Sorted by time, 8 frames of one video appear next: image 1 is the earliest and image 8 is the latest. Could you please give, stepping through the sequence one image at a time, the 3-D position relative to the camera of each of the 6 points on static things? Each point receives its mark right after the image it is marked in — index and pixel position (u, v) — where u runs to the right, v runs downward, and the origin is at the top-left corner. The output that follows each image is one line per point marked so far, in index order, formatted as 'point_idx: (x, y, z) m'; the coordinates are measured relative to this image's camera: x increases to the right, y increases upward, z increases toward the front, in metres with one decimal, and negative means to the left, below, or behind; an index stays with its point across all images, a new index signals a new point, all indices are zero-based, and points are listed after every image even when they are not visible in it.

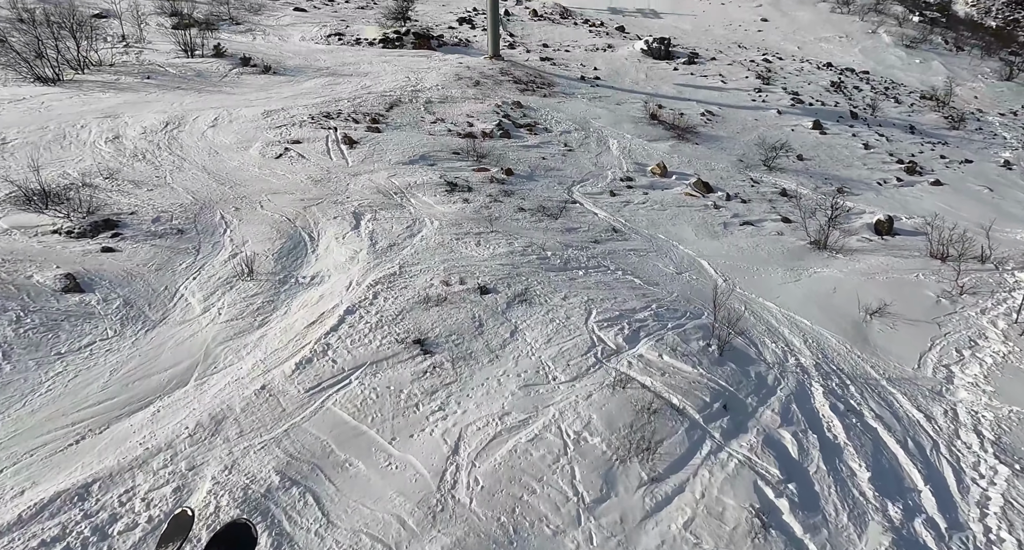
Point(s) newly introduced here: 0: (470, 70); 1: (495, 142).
0: (-1.3, +6.6, +19.5) m
1: (-0.4, +3.0, +13.8) m
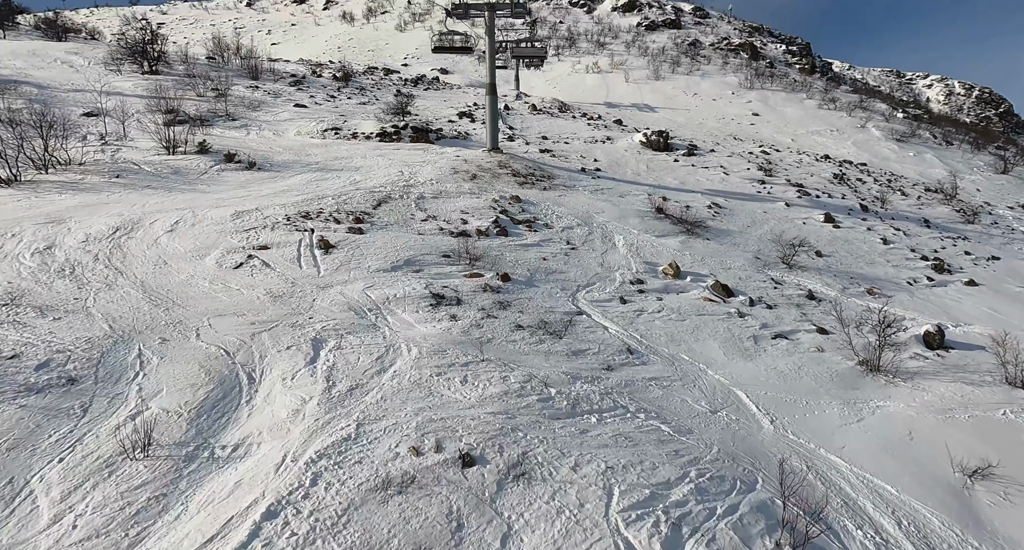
0: (-1.4, +3.4, +18.7) m
1: (-0.4, +0.7, +12.6) m
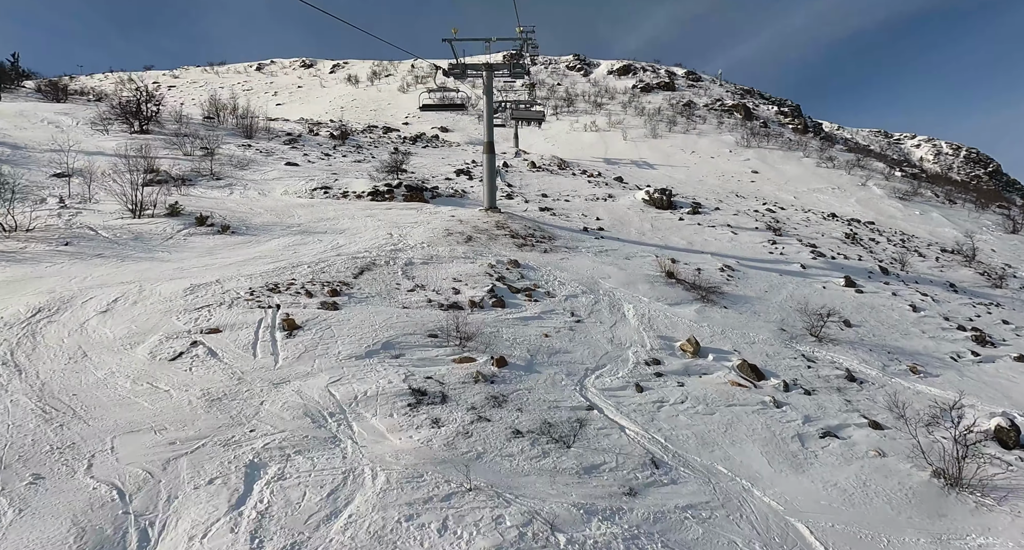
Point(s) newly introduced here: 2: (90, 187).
0: (-1.4, +1.4, +17.5) m
1: (-0.5, -0.7, +11.2) m
2: (-9.7, +2.0, +14.0) m
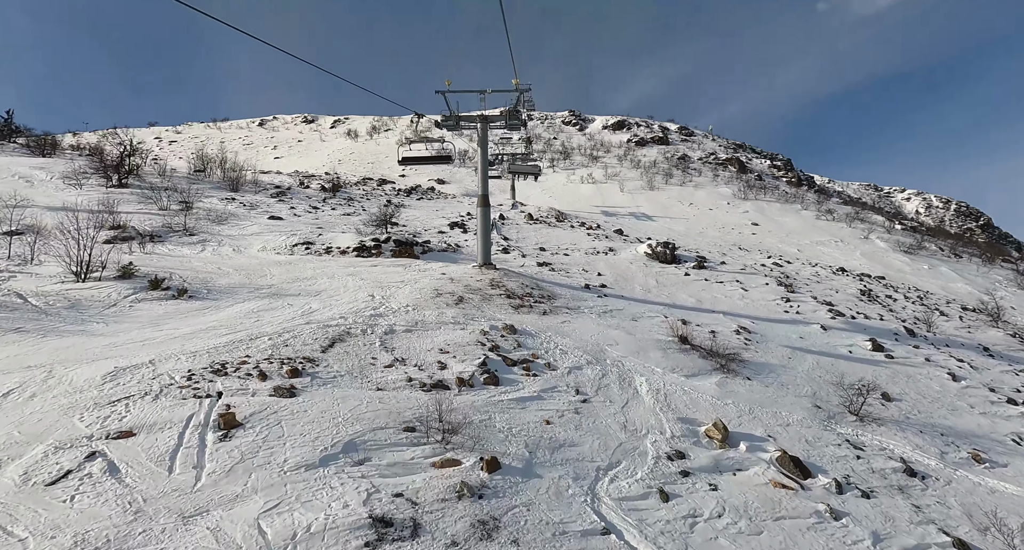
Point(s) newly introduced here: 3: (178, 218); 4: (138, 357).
0: (-1.5, -0.2, +16.0) m
1: (-0.6, -1.9, +9.5) m
2: (-9.8, +0.6, +12.5) m
3: (-10.5, +1.7, +19.5) m
4: (-4.9, -1.1, +8.1) m
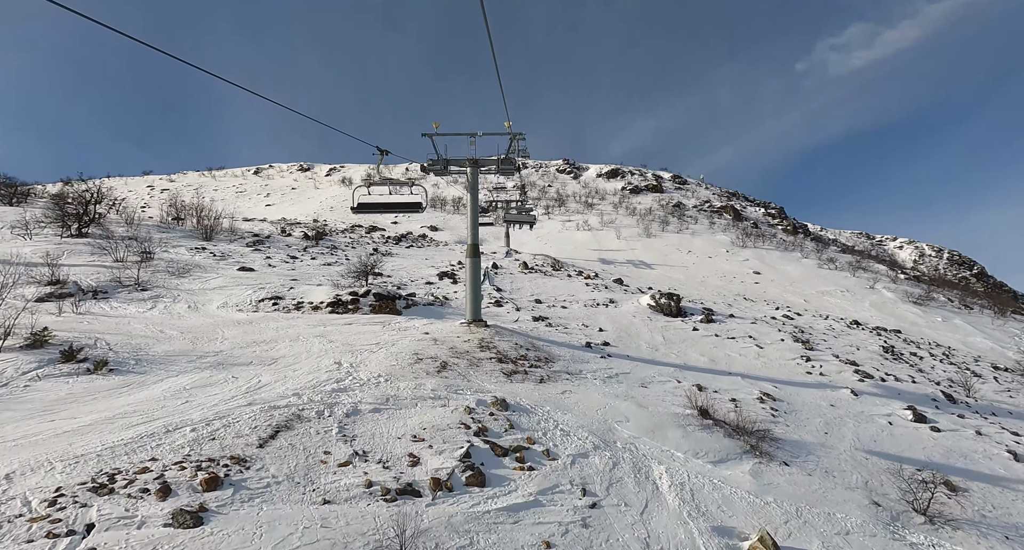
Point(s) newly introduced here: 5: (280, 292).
0: (-1.7, -1.6, +14.0) m
1: (-0.7, -2.8, +7.4) m
2: (-9.9, -0.5, +10.5) m
3: (-10.7, 0.0, +17.5) m
4: (-5.1, -1.9, +6.0) m
5: (-6.8, -0.5, +17.8) m
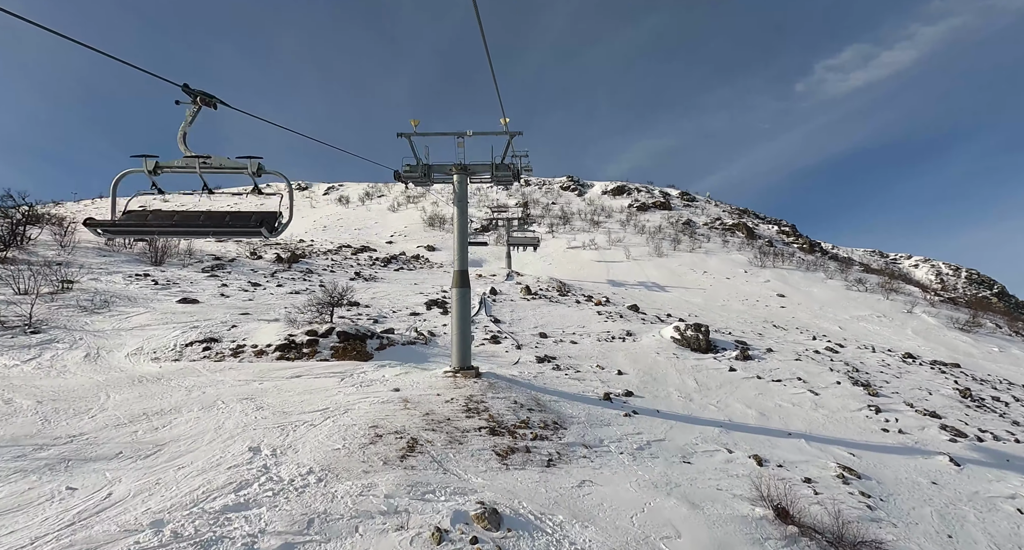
0: (-1.7, -2.3, +10.3) m
1: (-0.8, -3.2, +3.7) m
2: (-10.0, -1.1, +6.9) m
3: (-10.8, -0.8, +13.9) m
4: (-5.2, -2.3, +2.3) m
5: (-6.8, -1.4, +14.2) m
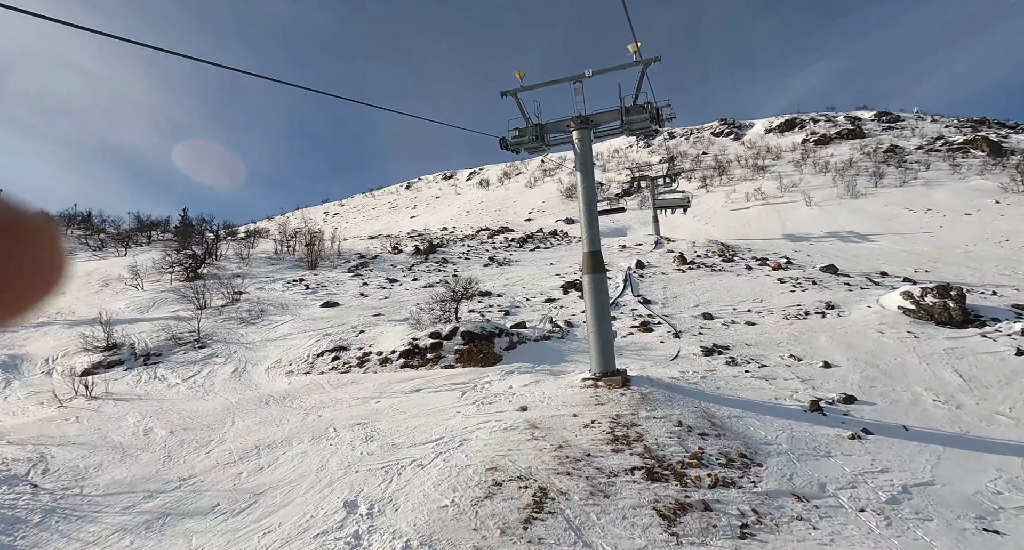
0: (+0.4, -2.2, +8.0) m
1: (-0.3, -3.4, +1.4) m
2: (-8.6, -1.9, +6.8) m
3: (-7.5, -1.3, +13.8) m
4: (-5.0, -3.0, +1.2) m
5: (-3.5, -1.4, +13.0) m
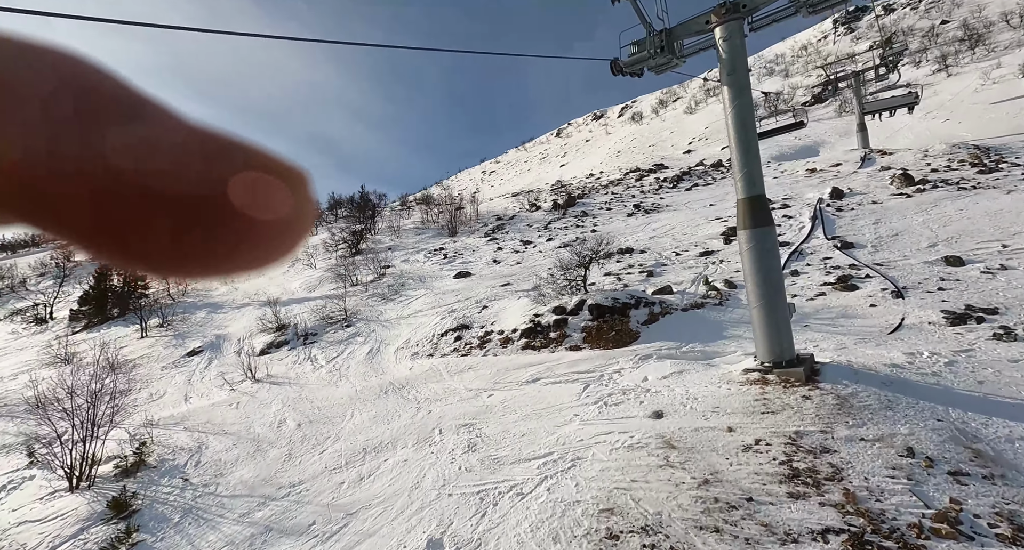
0: (+1.5, -1.7, +5.4) m
1: (-1.1, -3.5, -0.6) m
2: (-7.4, -2.2, +7.0) m
3: (-4.4, -0.8, +13.2) m
4: (-5.6, -3.4, +0.6) m
5: (-0.9, -0.8, +11.3) m
